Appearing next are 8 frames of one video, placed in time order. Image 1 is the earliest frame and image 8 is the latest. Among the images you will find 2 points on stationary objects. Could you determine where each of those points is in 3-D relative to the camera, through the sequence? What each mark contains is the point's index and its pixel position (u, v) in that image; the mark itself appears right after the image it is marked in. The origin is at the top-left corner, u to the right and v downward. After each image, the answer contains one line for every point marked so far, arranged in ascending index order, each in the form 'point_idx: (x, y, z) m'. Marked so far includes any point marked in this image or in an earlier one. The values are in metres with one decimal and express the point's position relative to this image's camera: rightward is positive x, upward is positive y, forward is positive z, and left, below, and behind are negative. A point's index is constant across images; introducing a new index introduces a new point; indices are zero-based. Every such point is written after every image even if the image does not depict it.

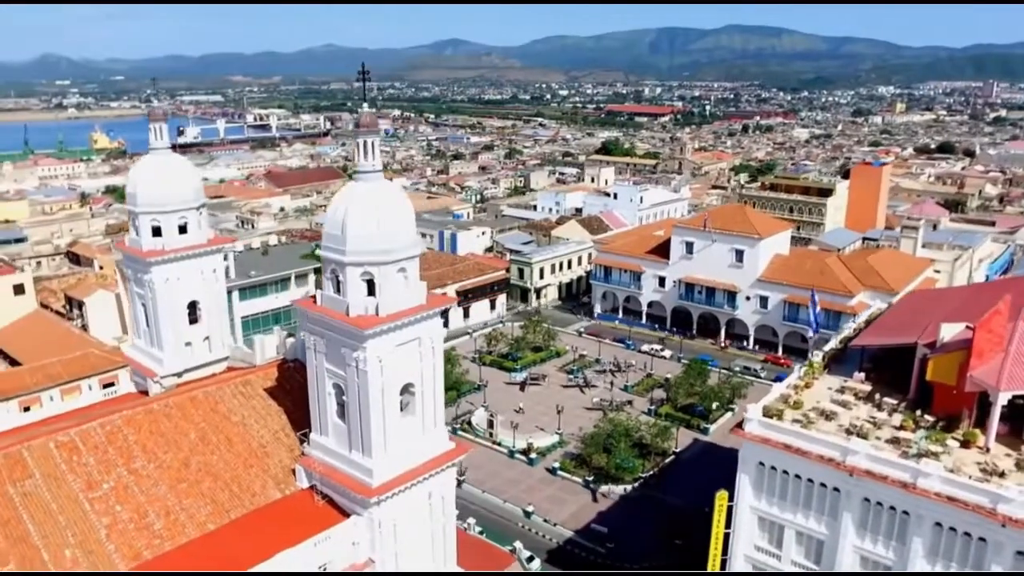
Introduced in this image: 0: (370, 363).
0: (-3.6, -1.8, +19.8) m
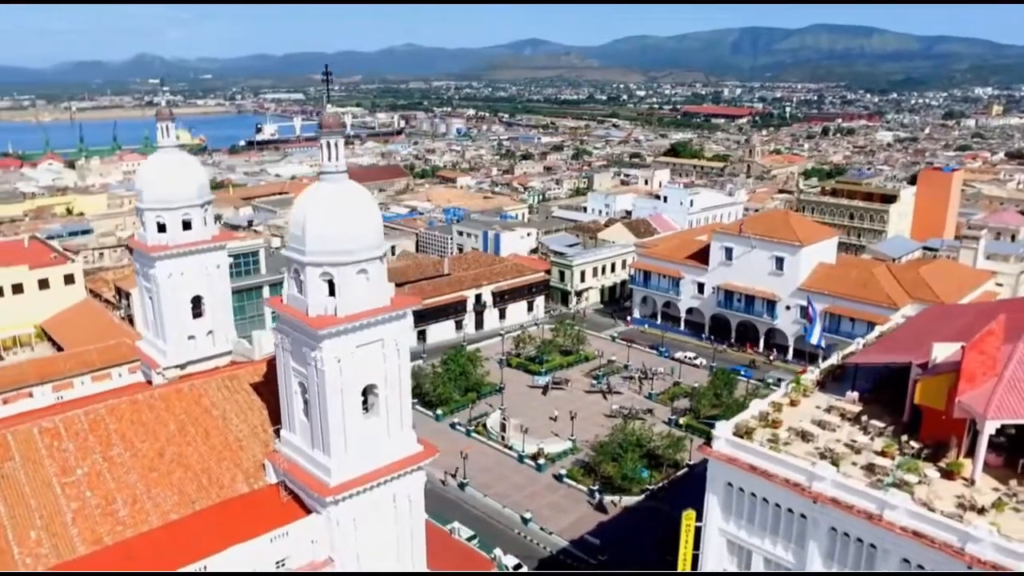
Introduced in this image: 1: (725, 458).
0: (-4.6, -1.8, +19.9) m
1: (+5.1, -4.1, +19.3) m
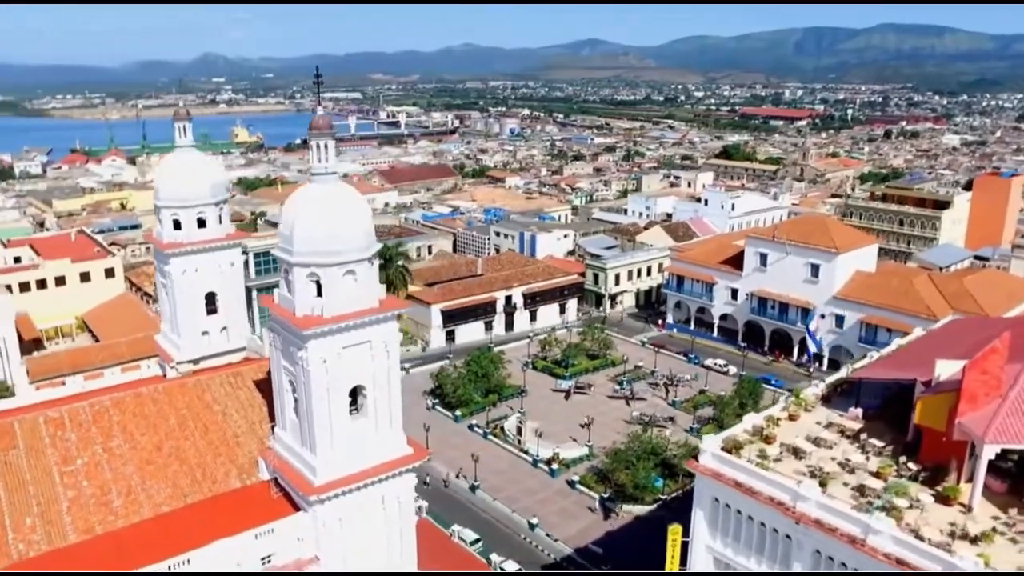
0: (-5.0, -1.9, +20.0) m
1: (+4.6, -4.3, +18.7) m
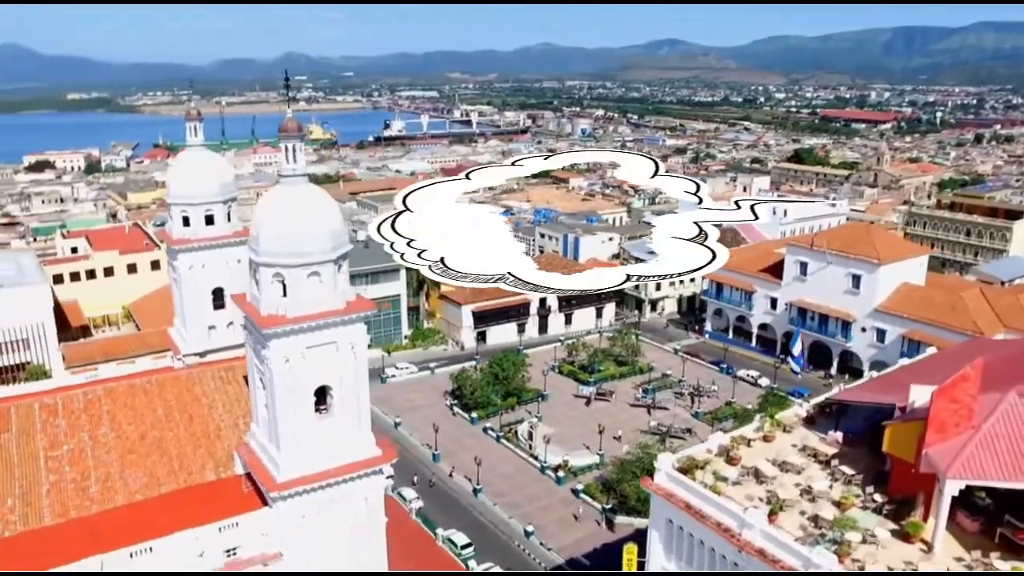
0: (-6.0, -1.9, +20.3) m
1: (+3.4, -4.6, +18.0) m
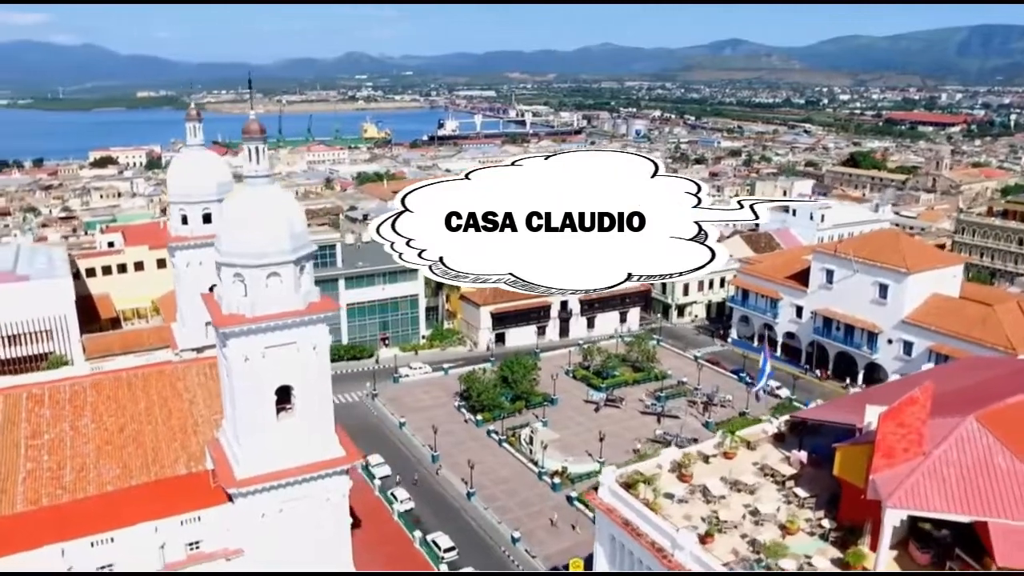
0: (-7.1, -1.8, +20.5) m
1: (+2.0, -4.8, +17.6) m
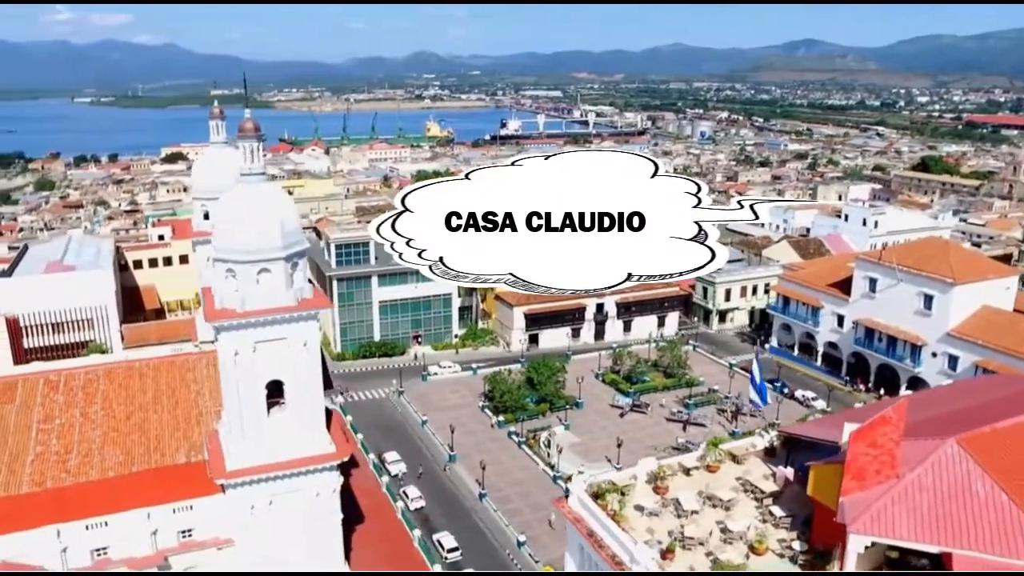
0: (-7.5, -1.7, +20.9) m
1: (+1.3, -4.9, +17.2) m
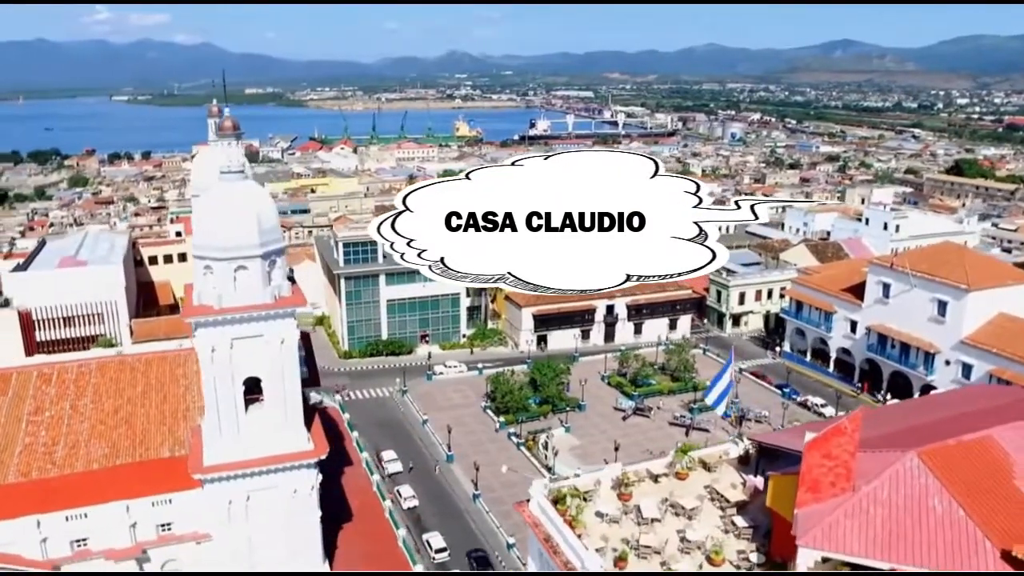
0: (-8.1, -1.6, +21.1) m
1: (+0.4, -4.9, +17.0) m
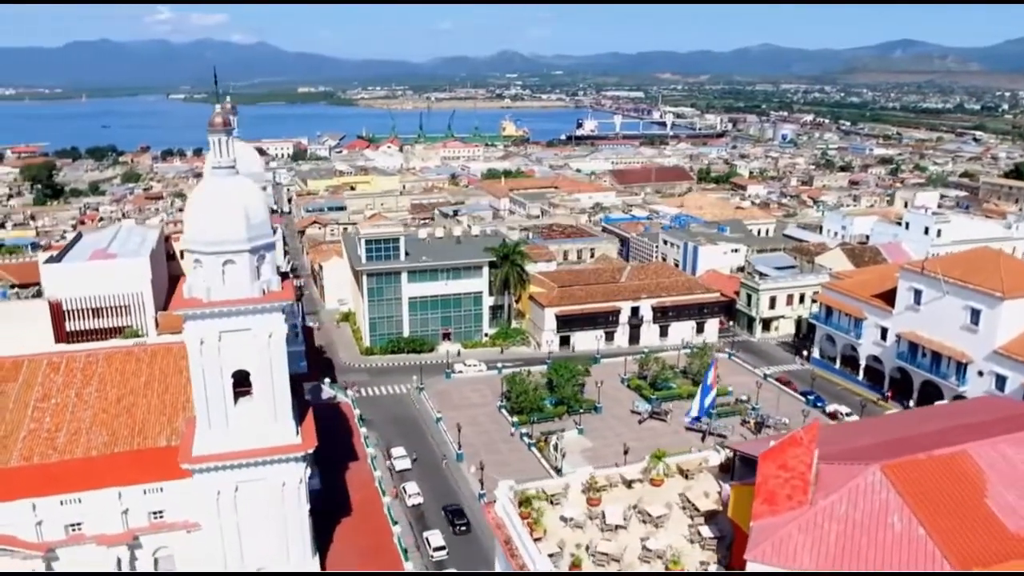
0: (-8.5, -1.4, +21.4) m
1: (-0.4, -4.9, +16.8) m
